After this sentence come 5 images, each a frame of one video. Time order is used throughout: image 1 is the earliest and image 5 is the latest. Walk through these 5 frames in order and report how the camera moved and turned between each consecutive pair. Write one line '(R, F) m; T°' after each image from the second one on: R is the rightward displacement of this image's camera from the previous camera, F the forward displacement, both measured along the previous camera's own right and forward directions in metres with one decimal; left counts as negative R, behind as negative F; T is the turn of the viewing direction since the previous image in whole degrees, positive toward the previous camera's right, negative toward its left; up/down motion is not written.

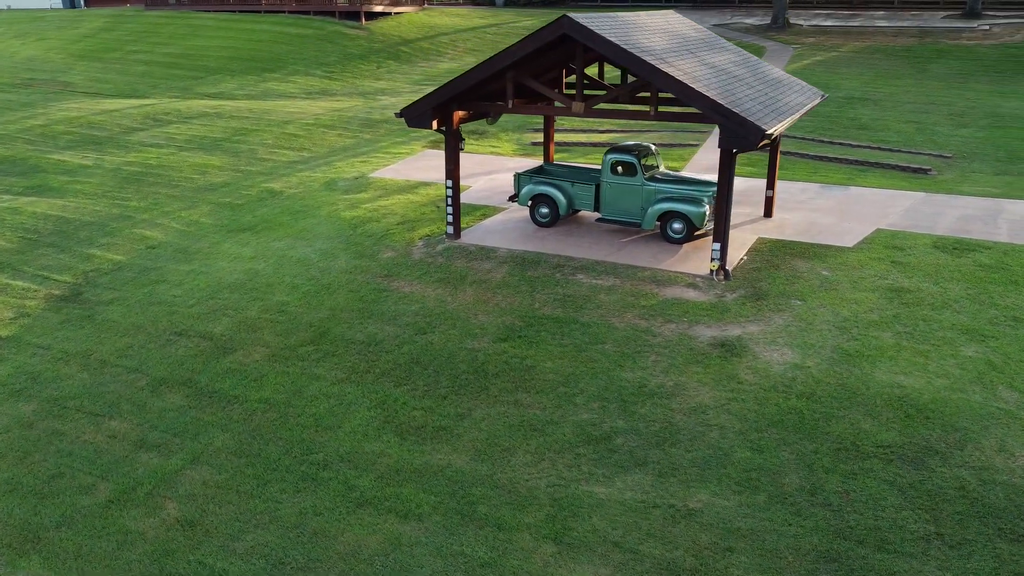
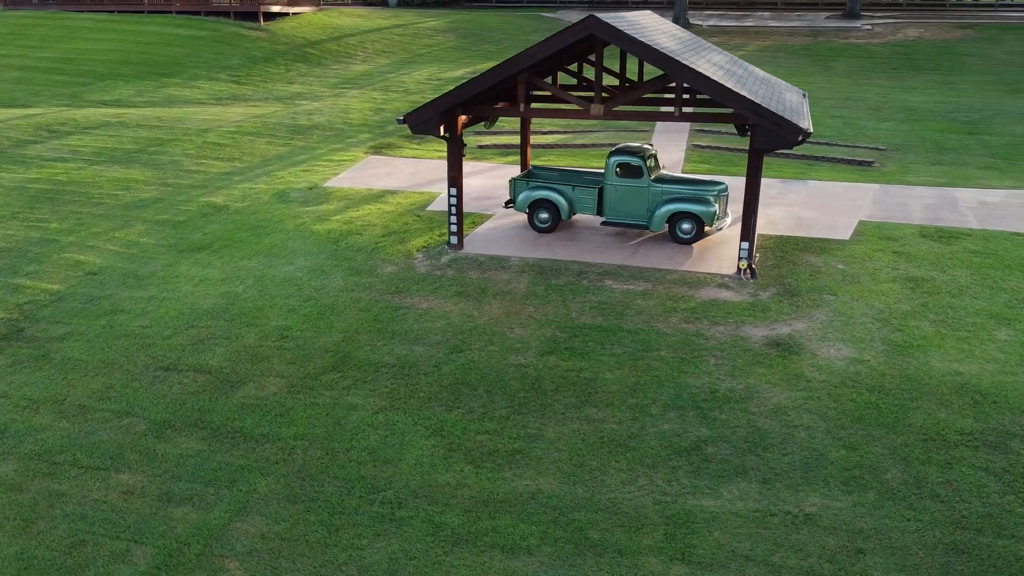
(-2.6, +0.7) m; +9°
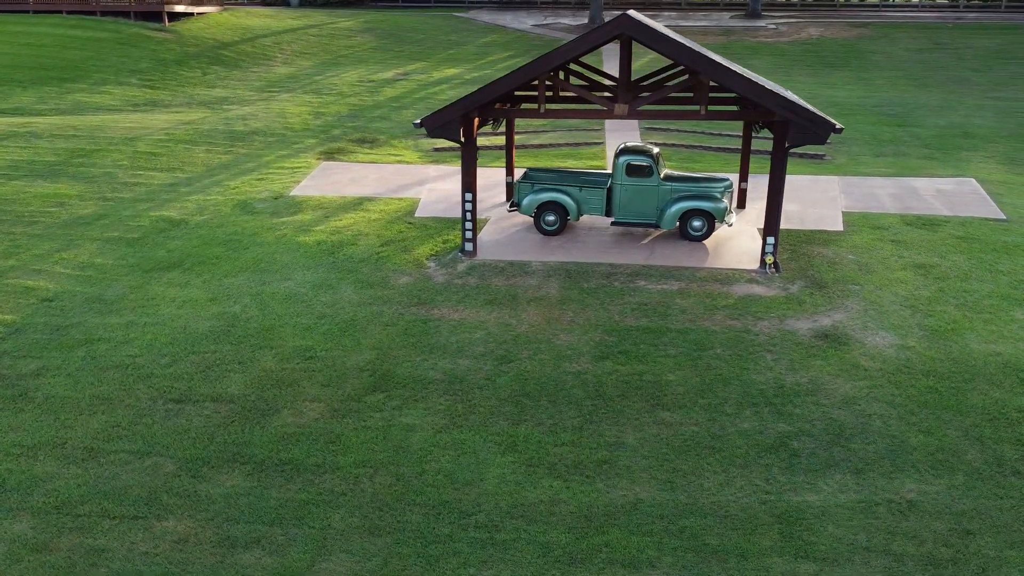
(-2.4, +0.5) m; +8°
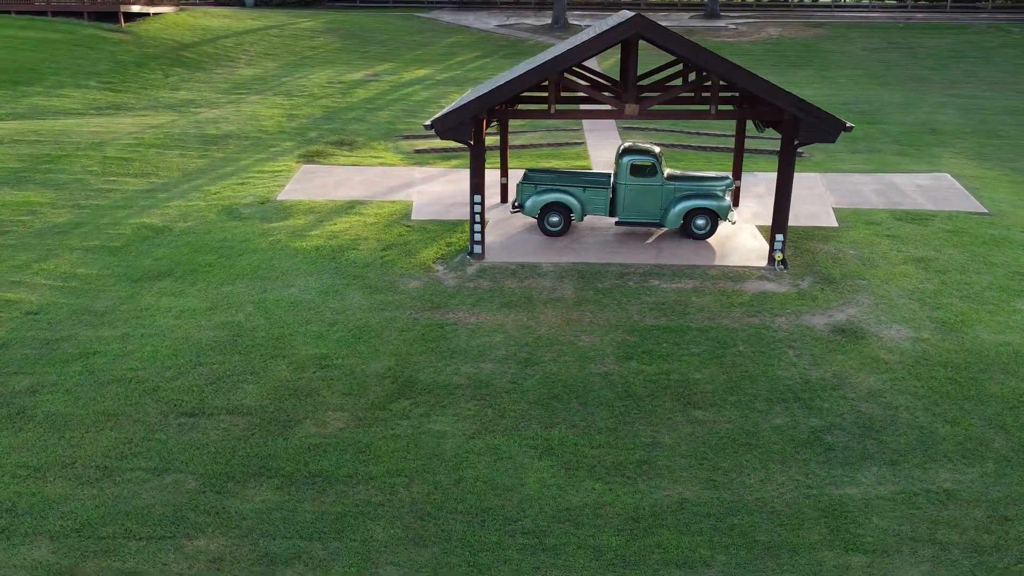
(-1.1, +0.1) m; +4°
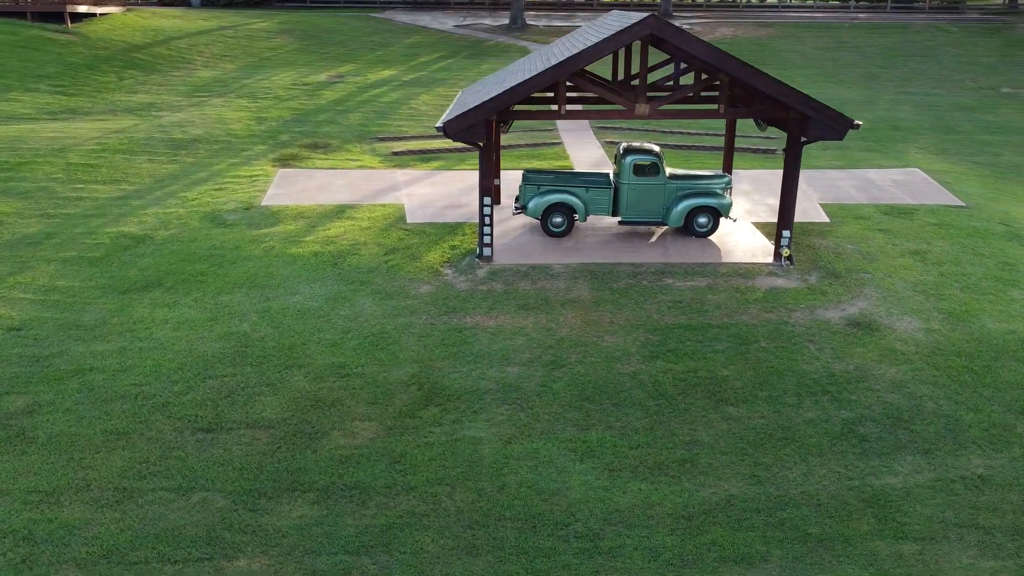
(-1.2, +0.1) m; +4°
